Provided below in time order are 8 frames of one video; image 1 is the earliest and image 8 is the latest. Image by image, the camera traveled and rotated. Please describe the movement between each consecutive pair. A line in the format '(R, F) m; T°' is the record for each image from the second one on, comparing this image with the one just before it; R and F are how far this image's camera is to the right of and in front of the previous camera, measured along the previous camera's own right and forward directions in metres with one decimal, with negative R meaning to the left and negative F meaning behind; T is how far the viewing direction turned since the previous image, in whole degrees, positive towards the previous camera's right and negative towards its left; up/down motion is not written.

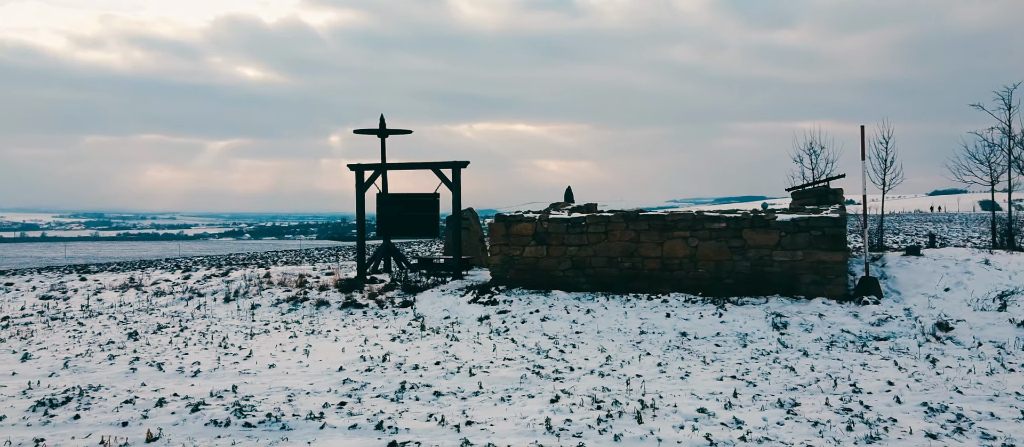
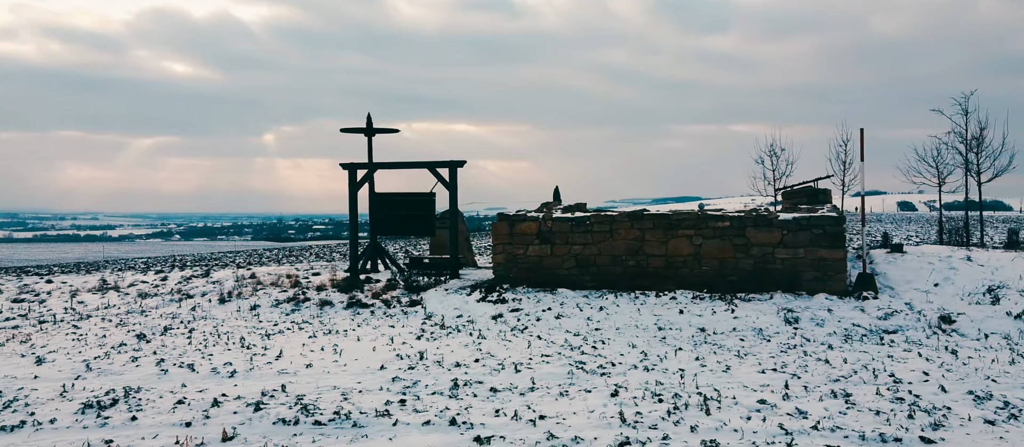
(-0.8, 0.0) m; +3°
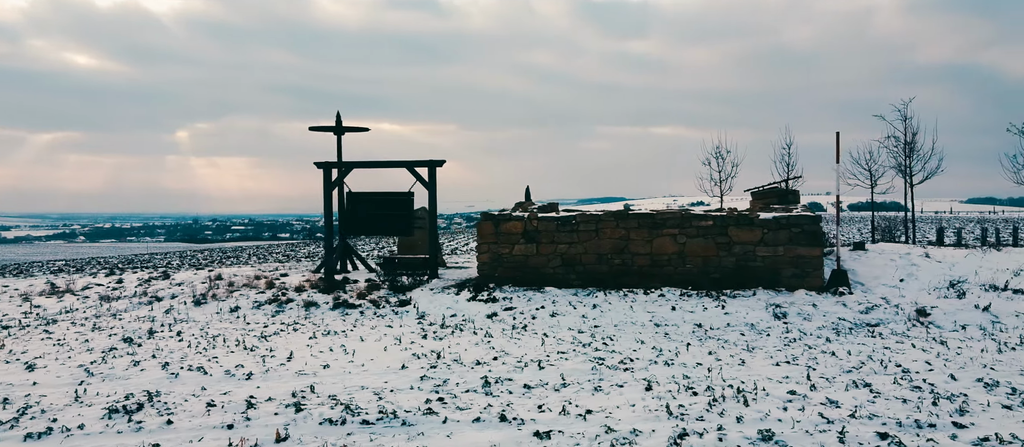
(-0.7, 0.0) m; +4°
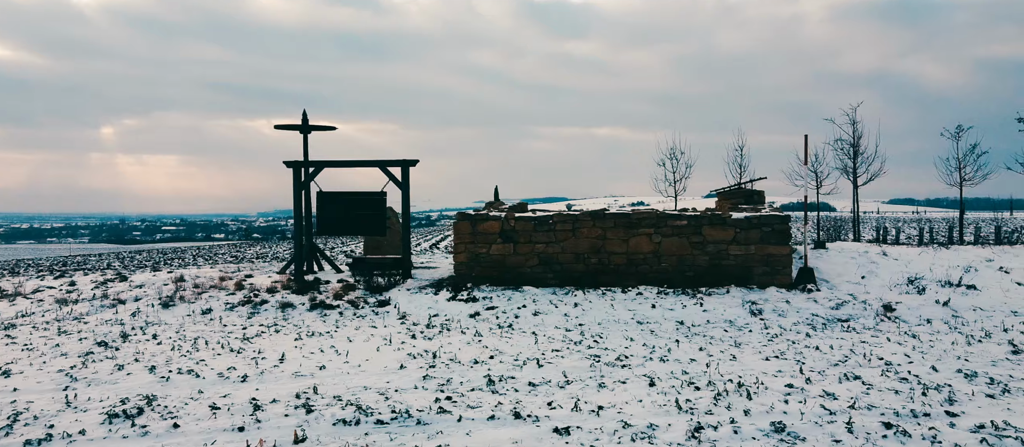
(-0.4, 0.0) m; +4°
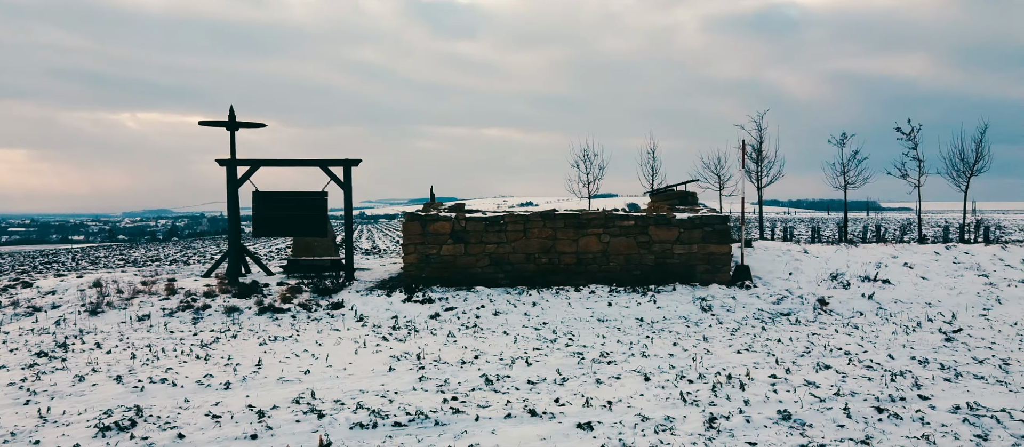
(-0.7, 0.0) m; +7°
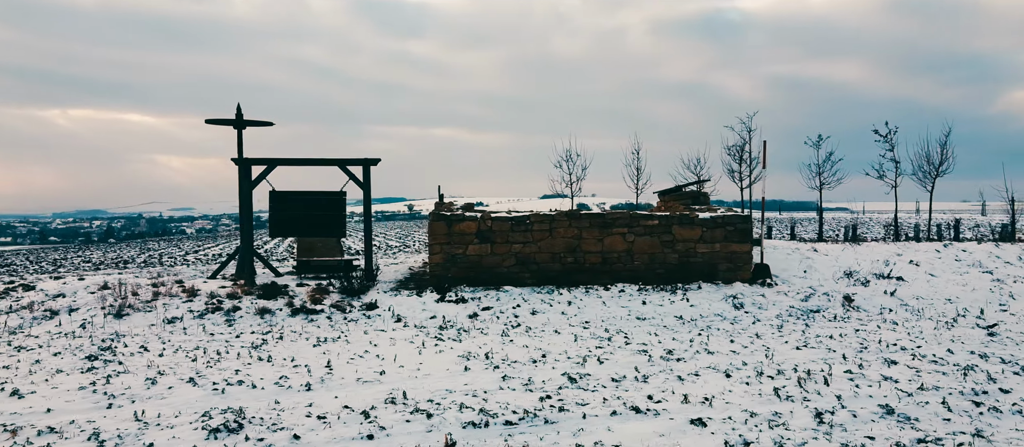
(-0.9, 0.0) m; +2°
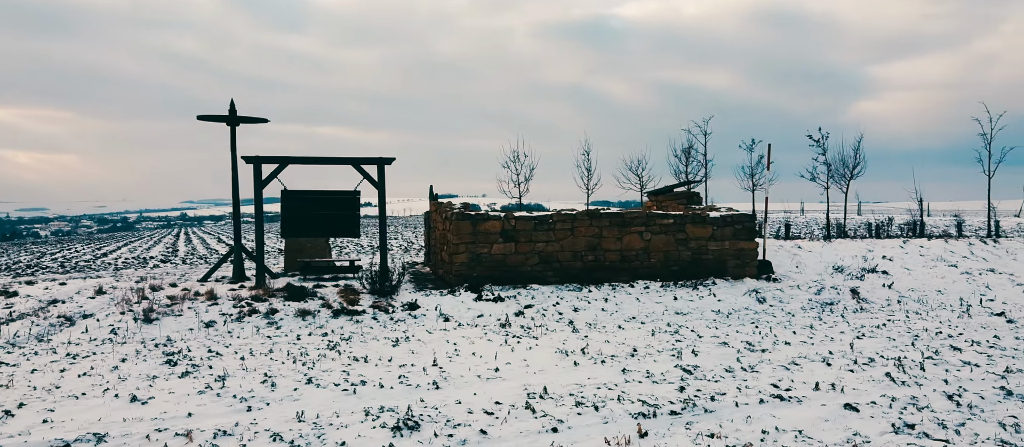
(-1.7, -0.2) m; +5°
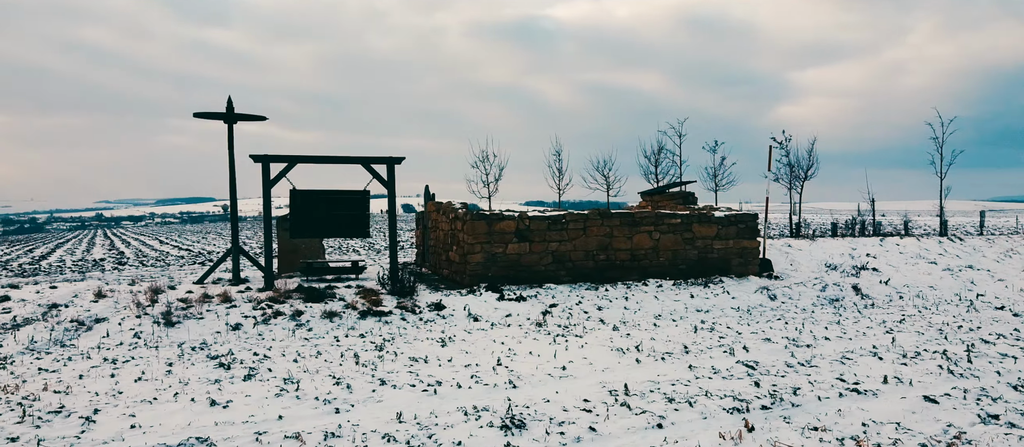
(-1.1, -0.1) m; +3°
